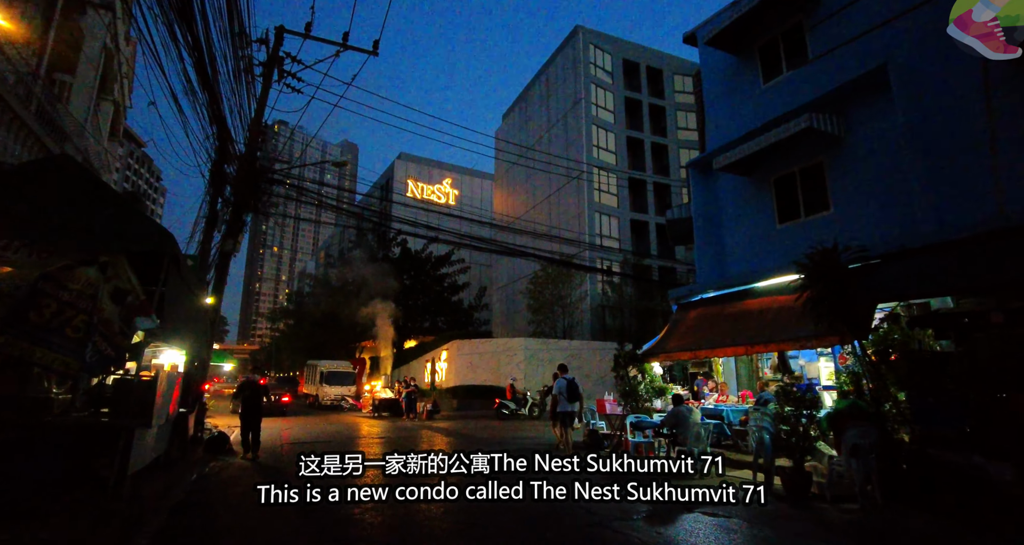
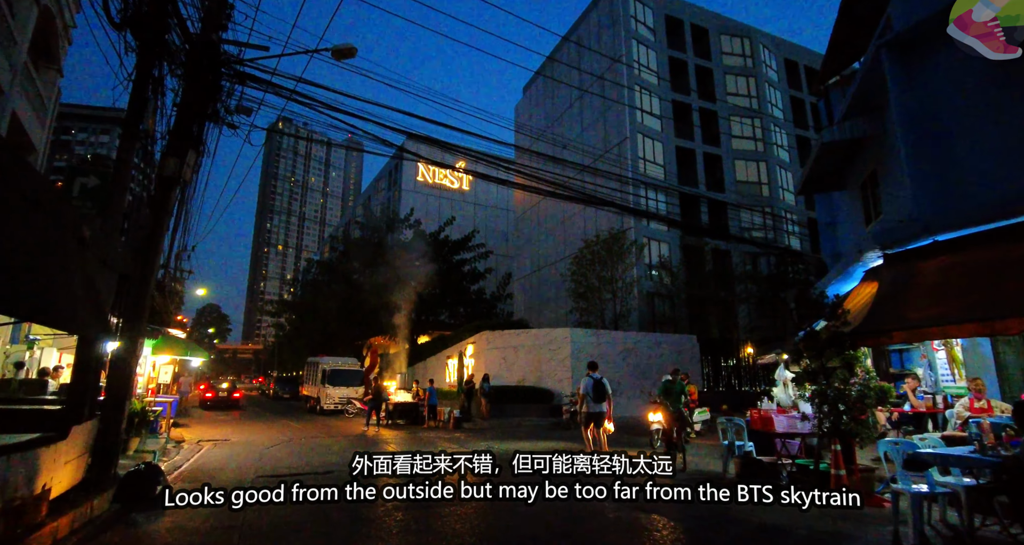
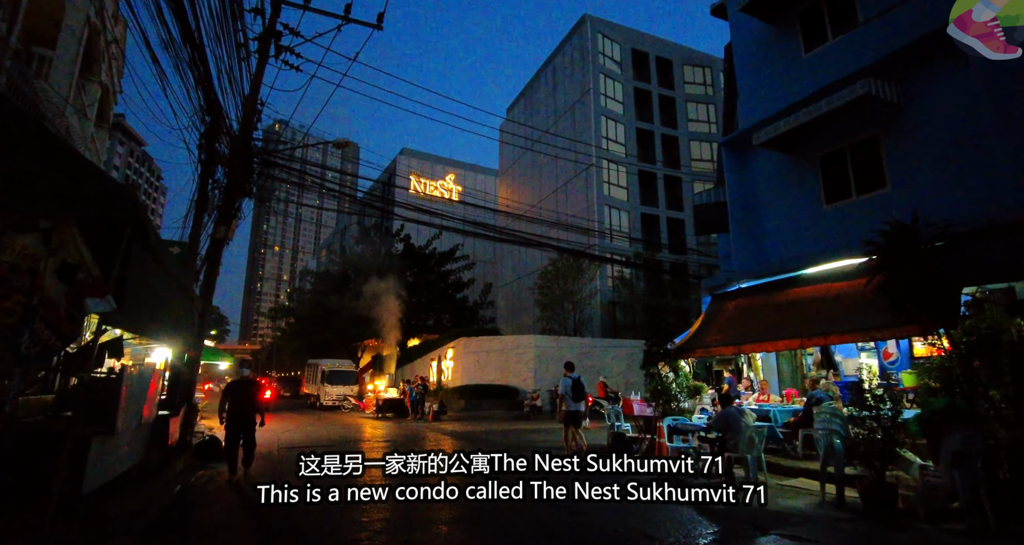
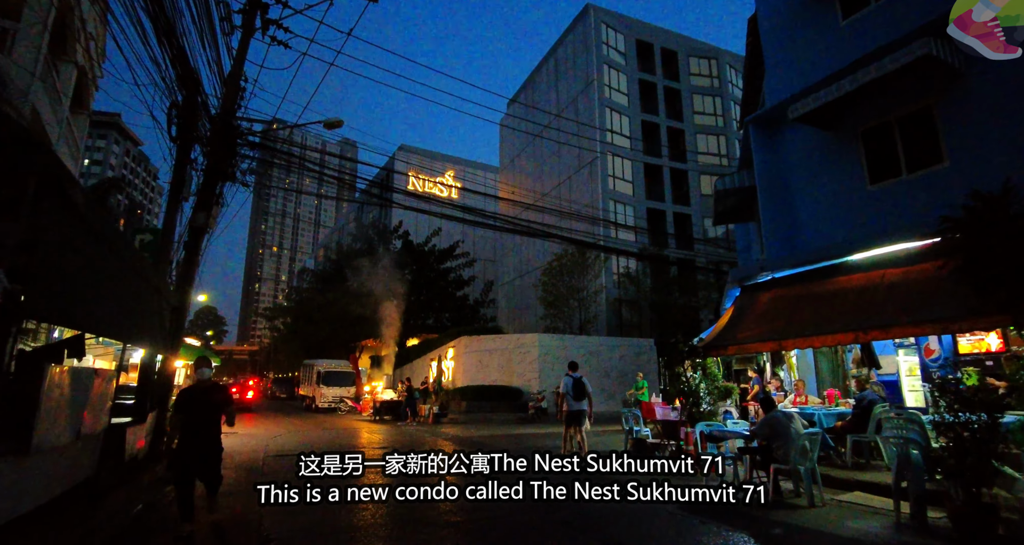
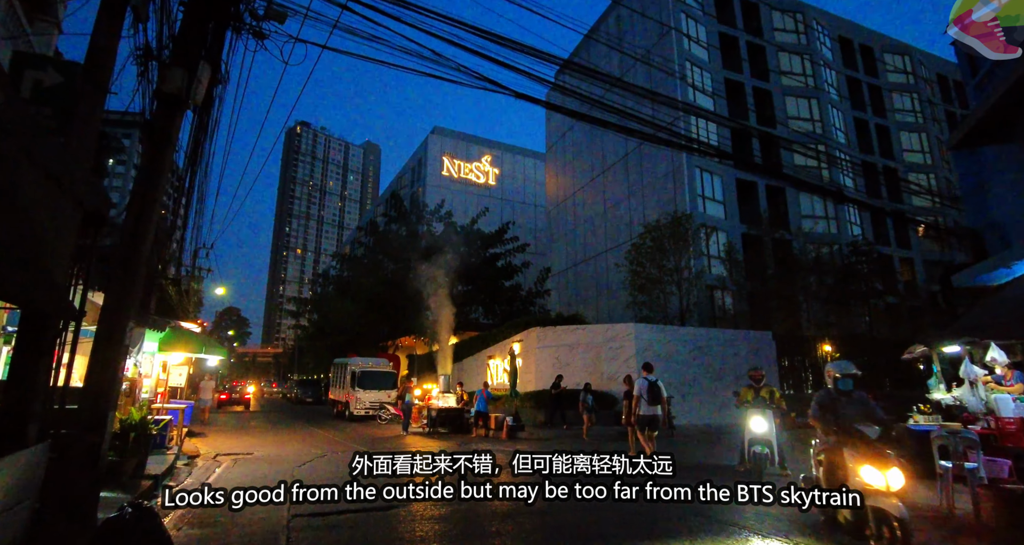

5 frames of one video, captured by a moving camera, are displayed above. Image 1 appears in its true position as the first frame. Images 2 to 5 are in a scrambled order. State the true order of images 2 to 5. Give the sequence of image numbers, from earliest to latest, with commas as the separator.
3, 4, 2, 5
